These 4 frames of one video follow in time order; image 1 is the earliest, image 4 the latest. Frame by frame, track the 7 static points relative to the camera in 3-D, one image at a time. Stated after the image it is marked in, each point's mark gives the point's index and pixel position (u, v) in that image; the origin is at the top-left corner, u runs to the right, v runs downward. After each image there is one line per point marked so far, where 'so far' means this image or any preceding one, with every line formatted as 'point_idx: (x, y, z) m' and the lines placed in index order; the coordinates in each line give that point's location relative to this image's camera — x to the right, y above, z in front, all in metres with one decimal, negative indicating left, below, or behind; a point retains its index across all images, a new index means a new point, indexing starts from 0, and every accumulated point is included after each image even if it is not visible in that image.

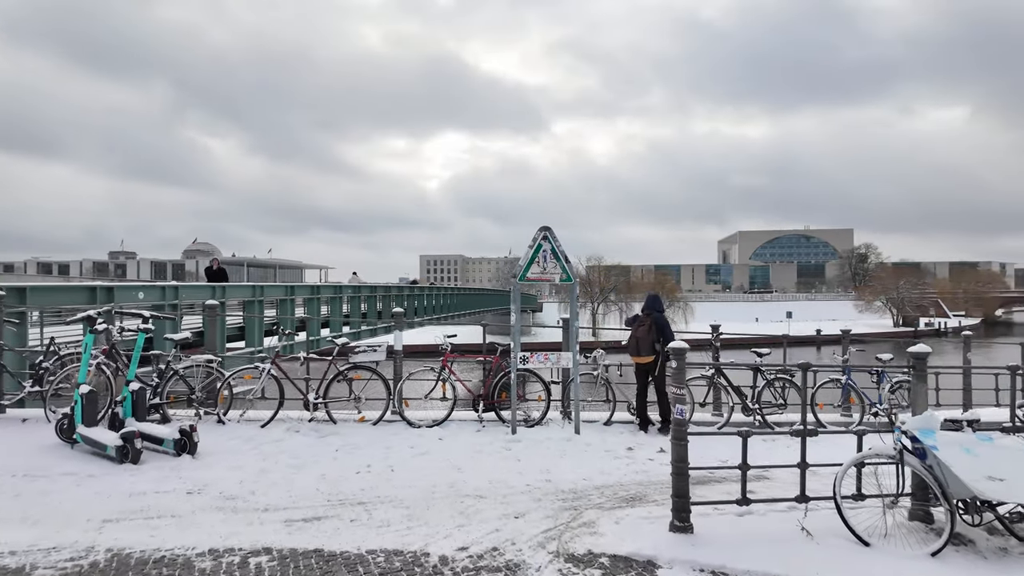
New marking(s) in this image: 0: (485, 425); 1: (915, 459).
0: (-0.3, -1.6, +6.7) m
1: (+2.7, -1.2, +3.9) m
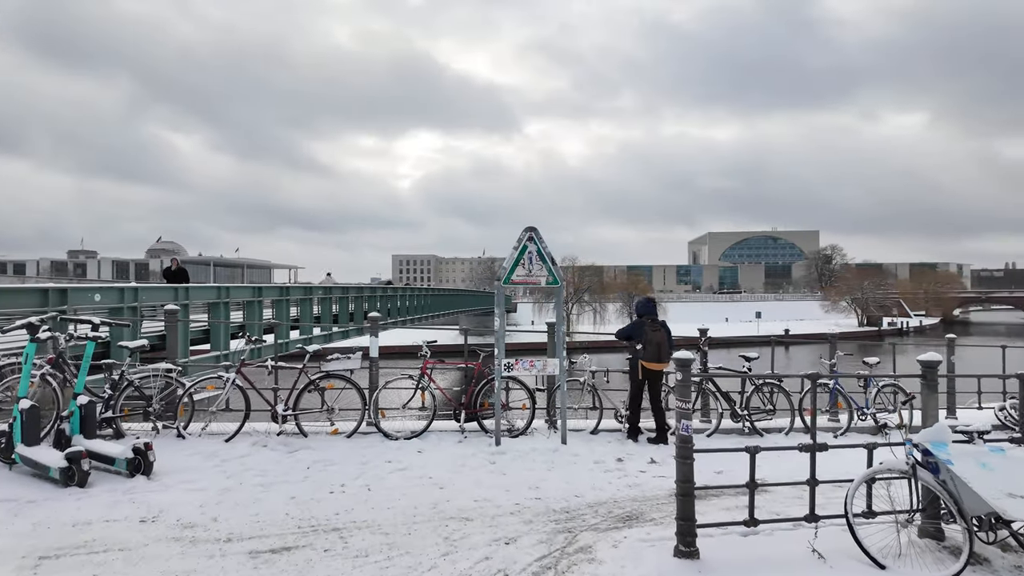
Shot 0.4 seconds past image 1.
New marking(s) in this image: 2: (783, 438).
0: (-0.5, -1.6, +6.3) m
1: (+2.7, -1.2, +3.7) m
2: (+3.4, -1.8, +7.2) m
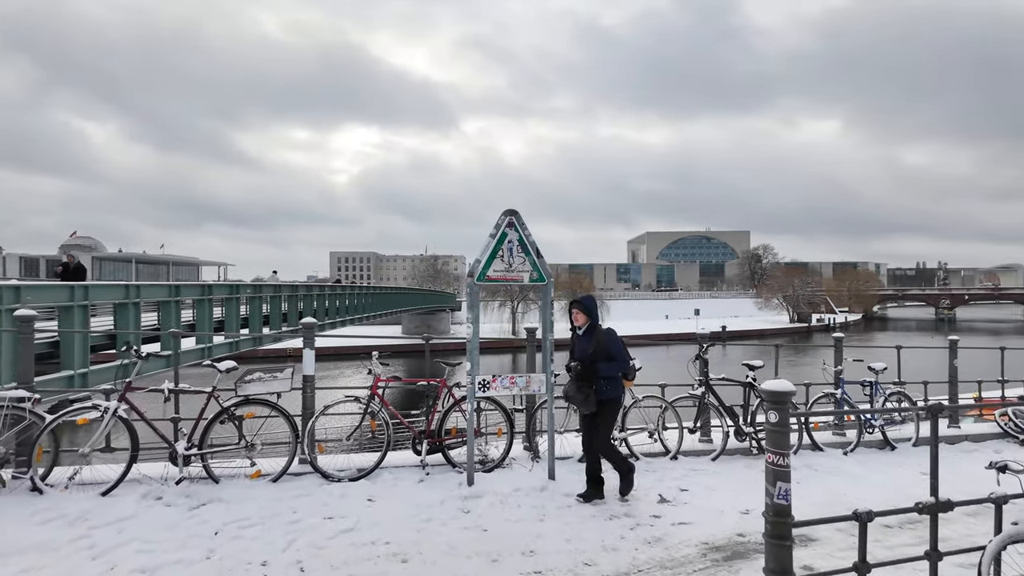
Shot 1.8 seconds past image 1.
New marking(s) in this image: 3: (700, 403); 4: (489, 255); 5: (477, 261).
0: (-0.7, -1.6, +5.0) m
1: (+2.7, -1.2, +2.7) m
2: (+3.0, -1.8, +6.3) m
3: (+2.0, -1.2, +6.2) m
4: (-0.2, +0.3, +5.0) m
5: (-0.3, +0.2, +4.9) m
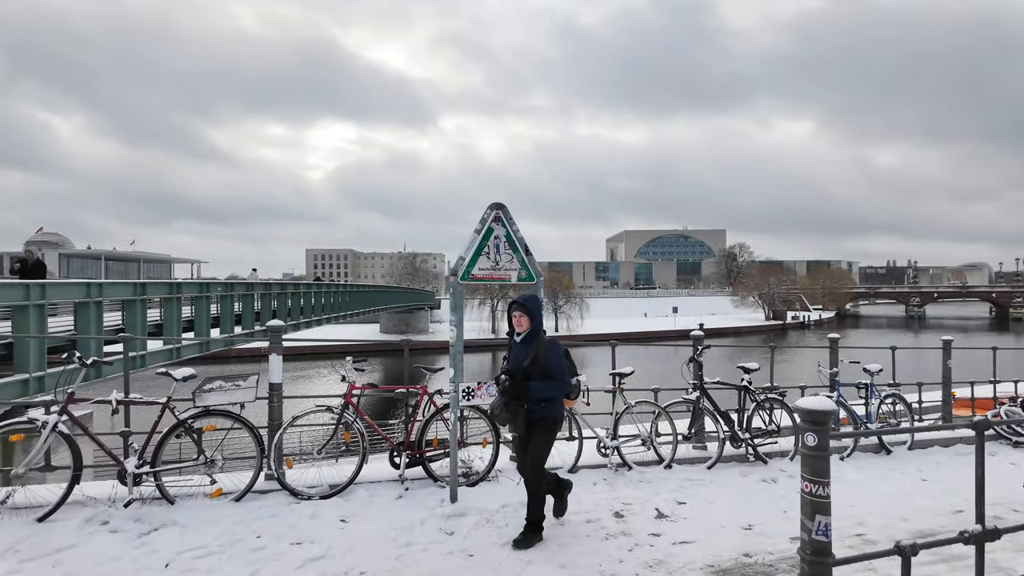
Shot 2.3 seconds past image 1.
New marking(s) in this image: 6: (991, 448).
0: (-0.8, -1.6, +4.7) m
1: (+2.7, -1.2, +2.5) m
2: (+2.9, -1.8, +6.0) m
3: (+1.8, -1.2, +5.9) m
4: (-0.3, +0.3, +4.6) m
5: (-0.4, +0.2, +4.6) m
6: (+5.9, -2.0, +7.1) m
